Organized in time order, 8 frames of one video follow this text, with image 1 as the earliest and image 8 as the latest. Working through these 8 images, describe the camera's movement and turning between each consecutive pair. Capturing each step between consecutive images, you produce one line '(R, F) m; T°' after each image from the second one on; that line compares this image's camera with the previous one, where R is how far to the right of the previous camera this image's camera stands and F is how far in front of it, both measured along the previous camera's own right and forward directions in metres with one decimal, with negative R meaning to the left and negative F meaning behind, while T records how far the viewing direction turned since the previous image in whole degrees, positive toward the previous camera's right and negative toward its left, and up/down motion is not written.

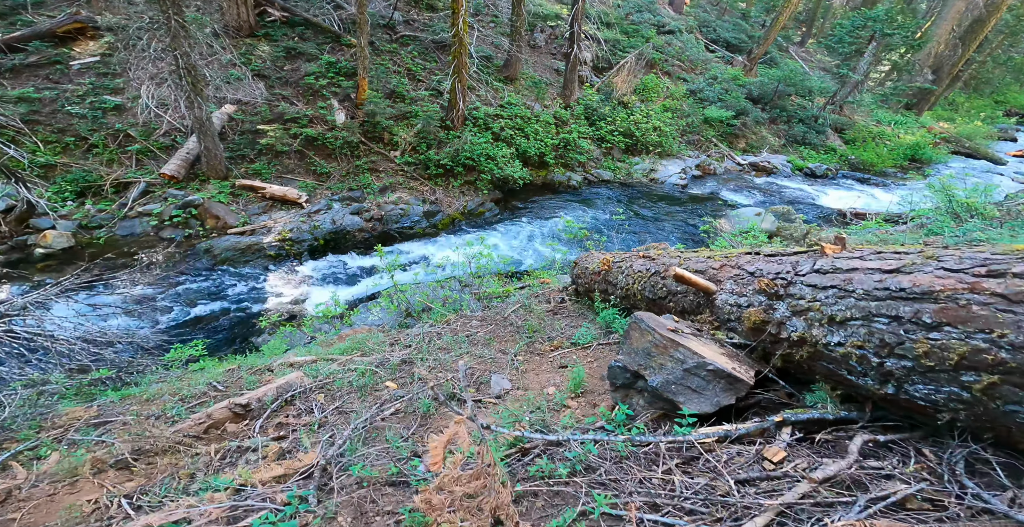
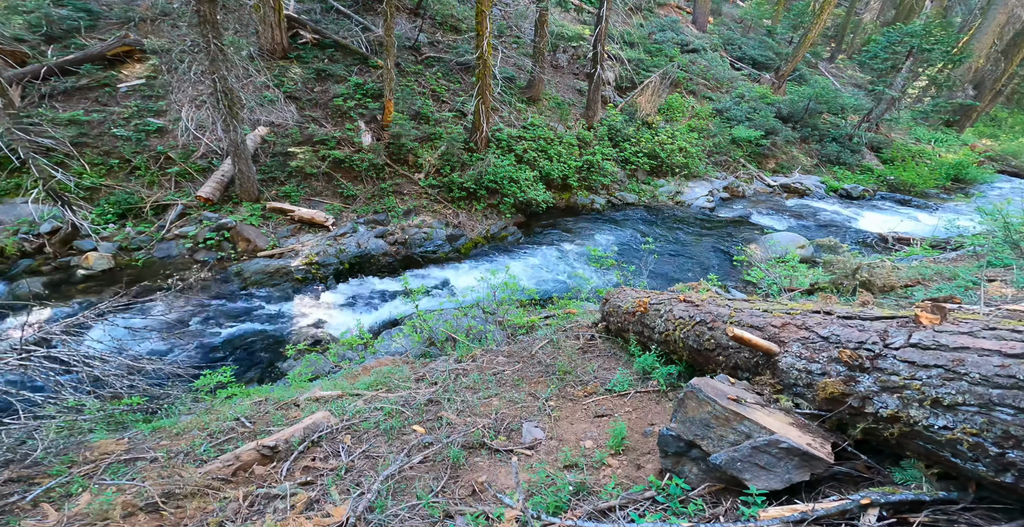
(-0.1, +0.1) m; -3°
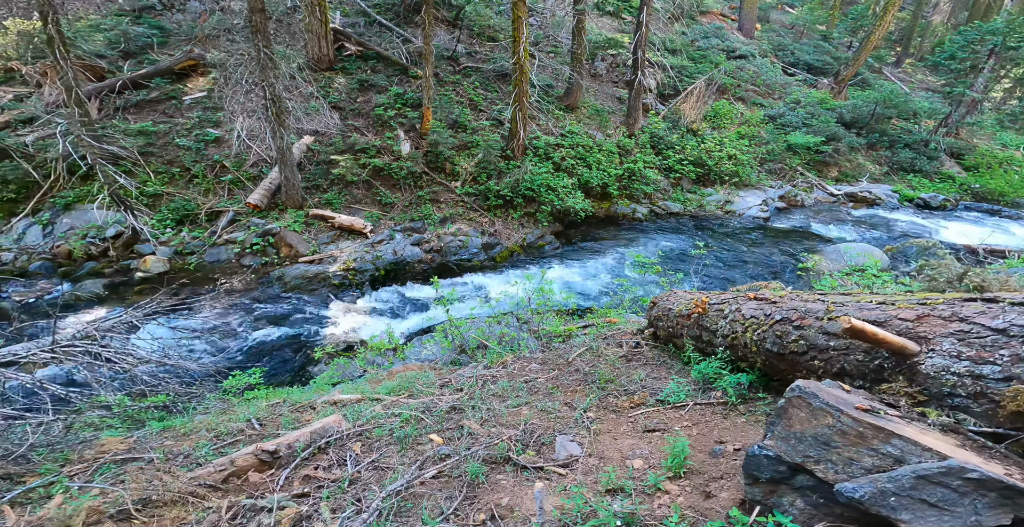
(0.0, +0.4) m; -5°
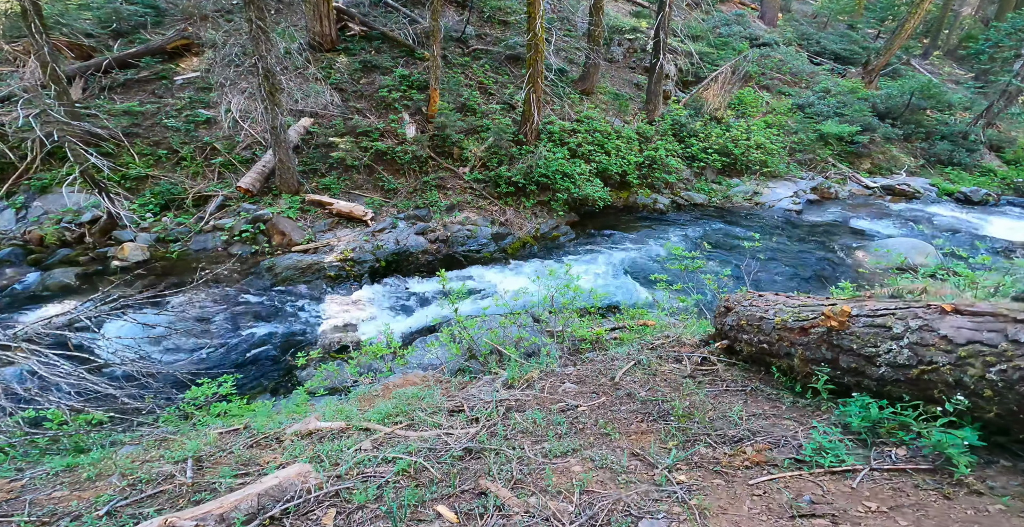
(-0.2, +0.9) m; -1°
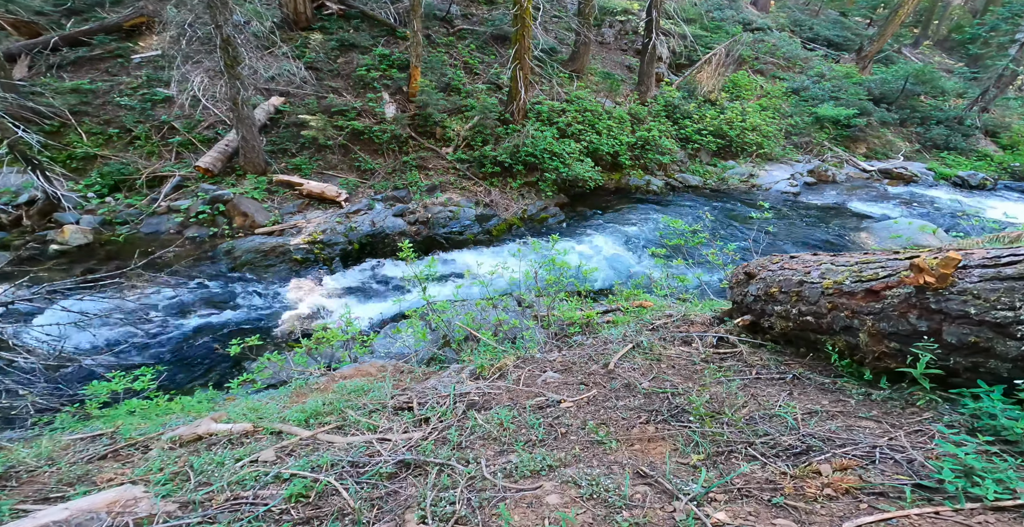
(+0.1, +0.7) m; +1°
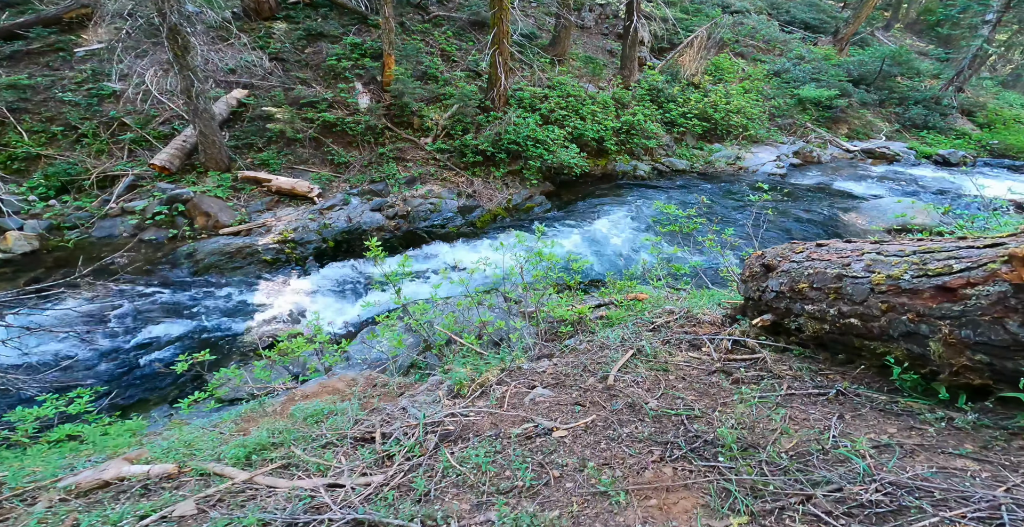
(0.0, +0.4) m; +2°
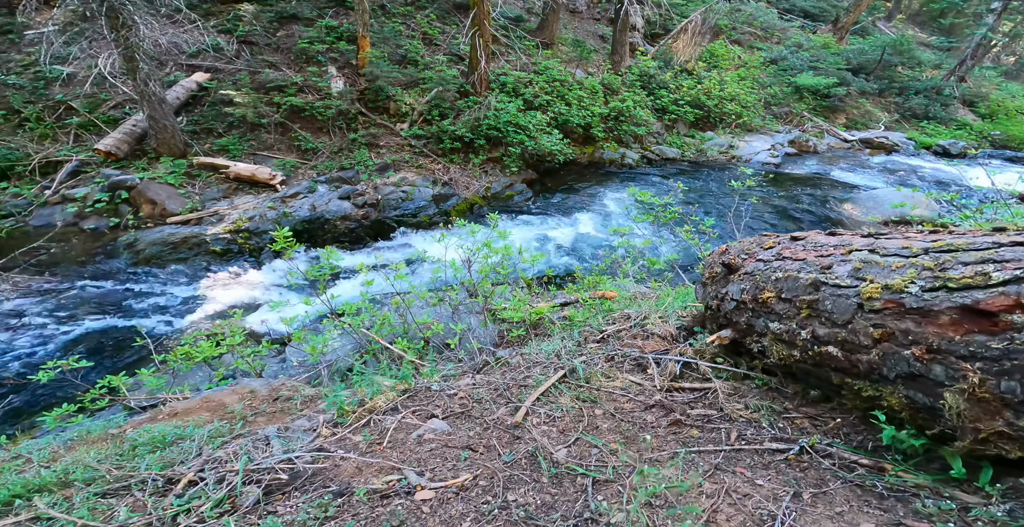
(+0.4, +0.5) m; 0°
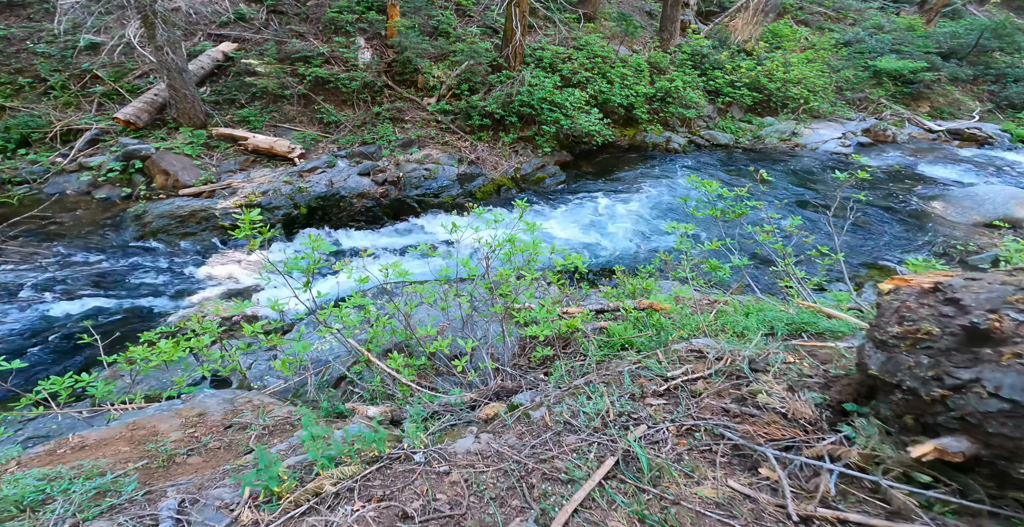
(0.0, +0.7) m; -4°
